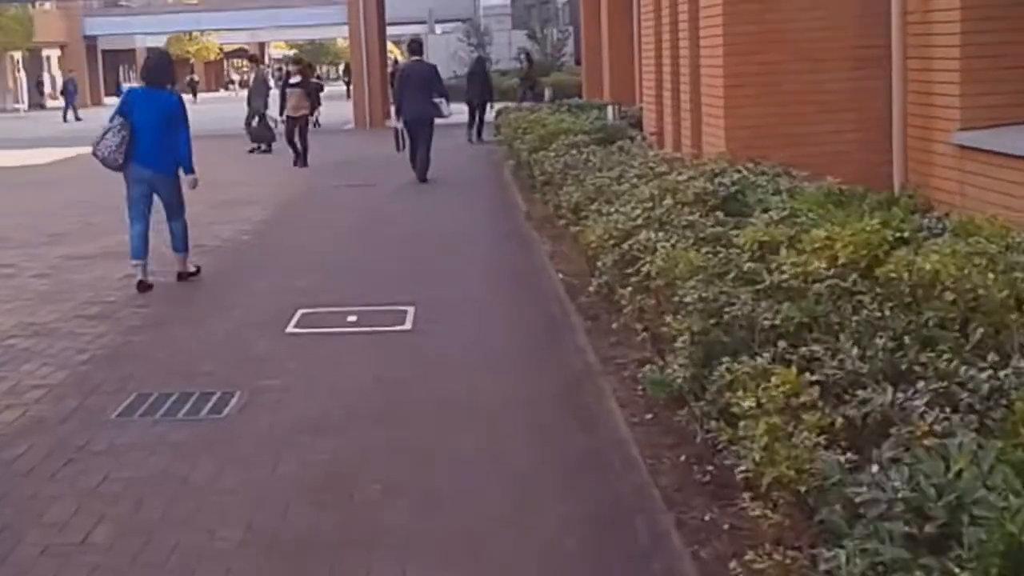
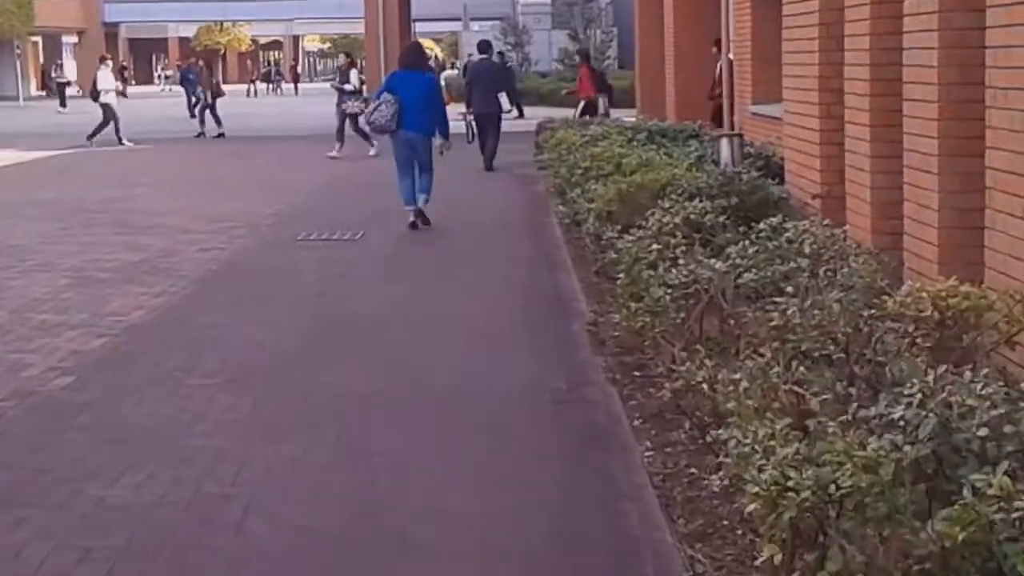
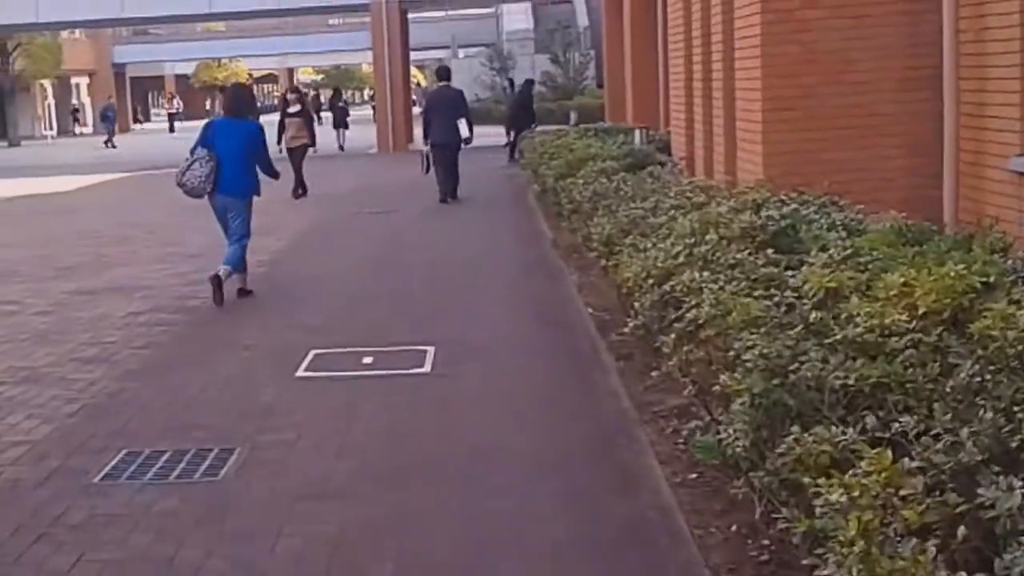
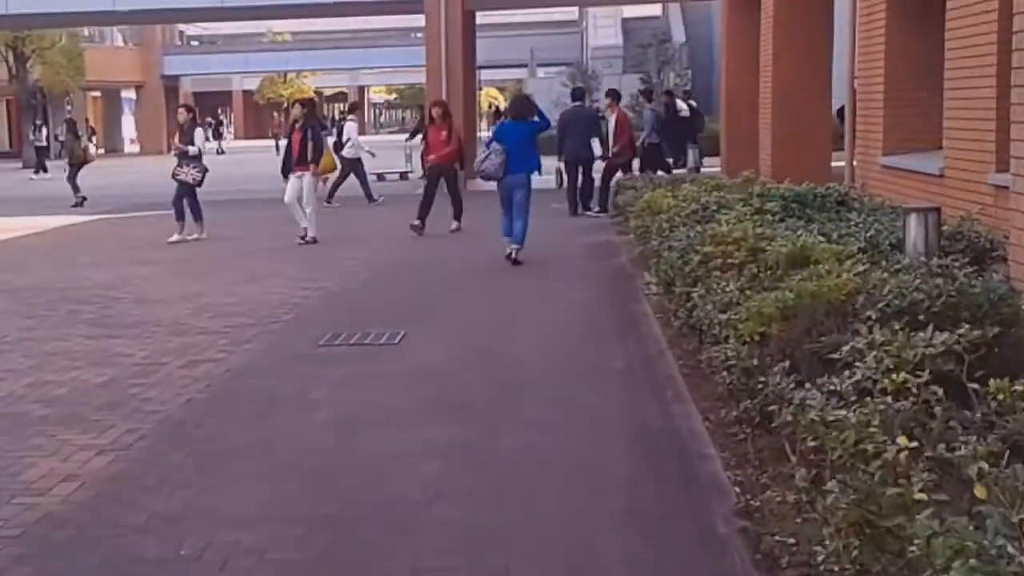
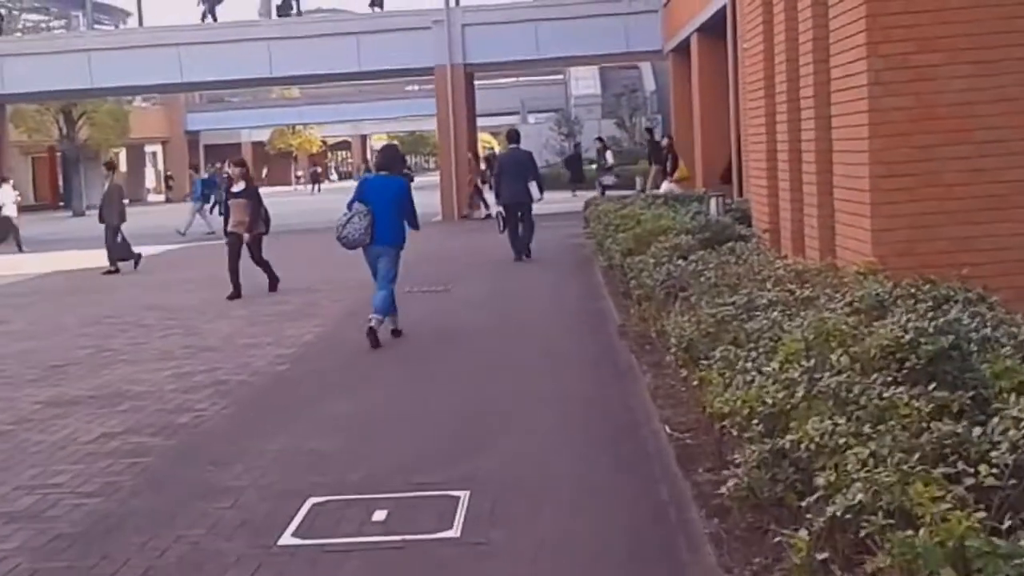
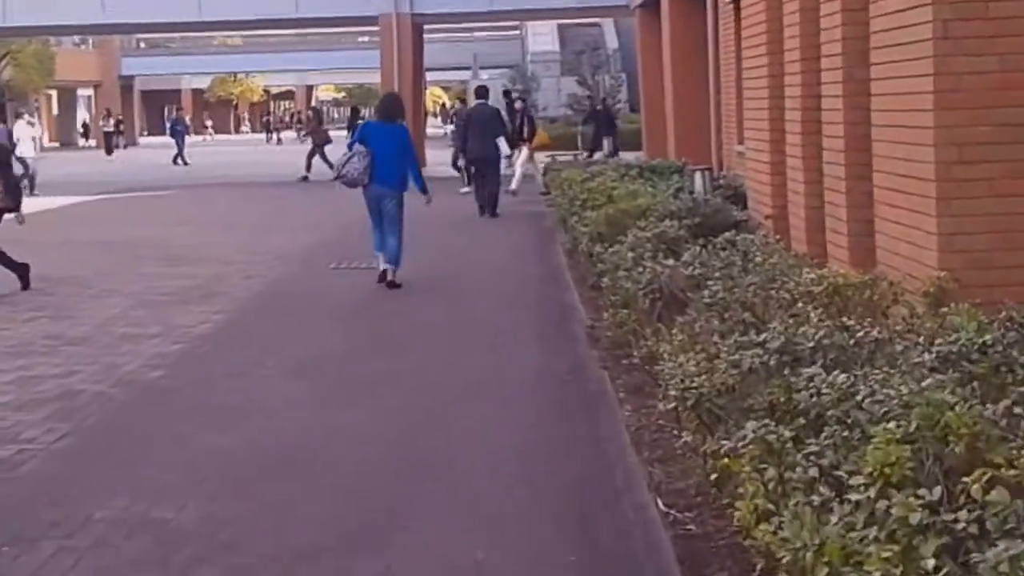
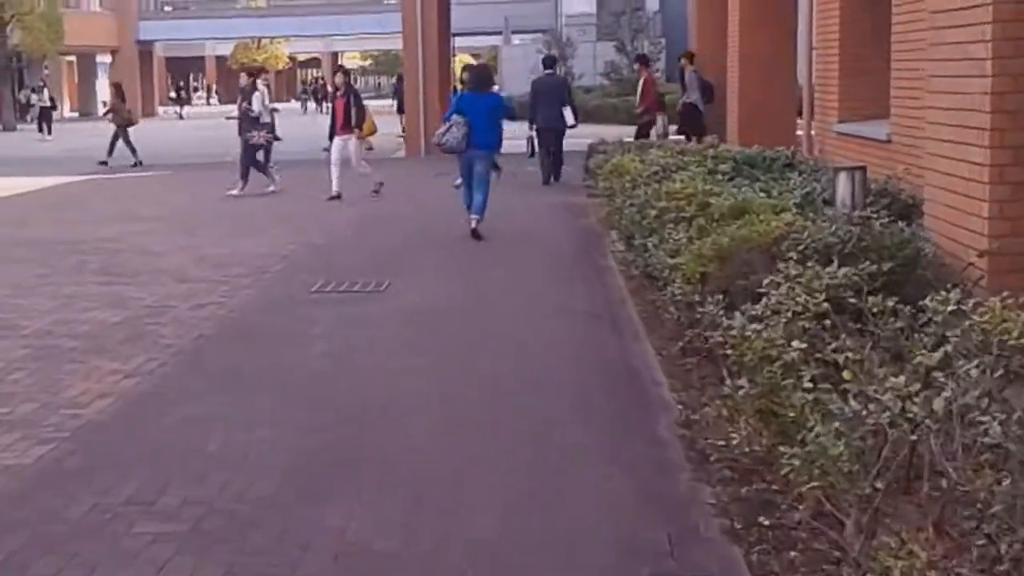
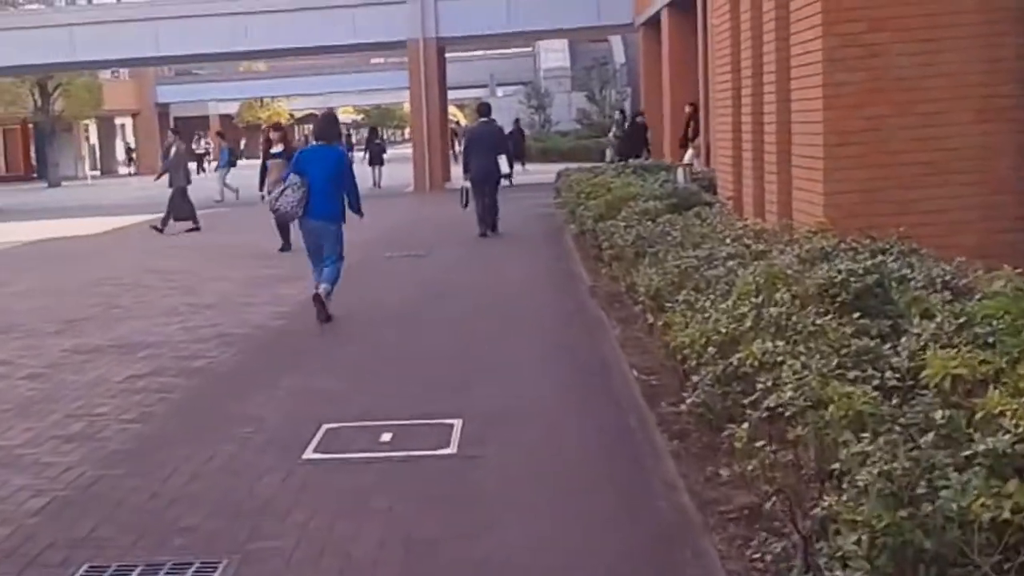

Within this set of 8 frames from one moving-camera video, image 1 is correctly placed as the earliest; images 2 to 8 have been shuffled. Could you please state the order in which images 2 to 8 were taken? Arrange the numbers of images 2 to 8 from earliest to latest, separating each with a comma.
3, 8, 5, 6, 2, 7, 4
